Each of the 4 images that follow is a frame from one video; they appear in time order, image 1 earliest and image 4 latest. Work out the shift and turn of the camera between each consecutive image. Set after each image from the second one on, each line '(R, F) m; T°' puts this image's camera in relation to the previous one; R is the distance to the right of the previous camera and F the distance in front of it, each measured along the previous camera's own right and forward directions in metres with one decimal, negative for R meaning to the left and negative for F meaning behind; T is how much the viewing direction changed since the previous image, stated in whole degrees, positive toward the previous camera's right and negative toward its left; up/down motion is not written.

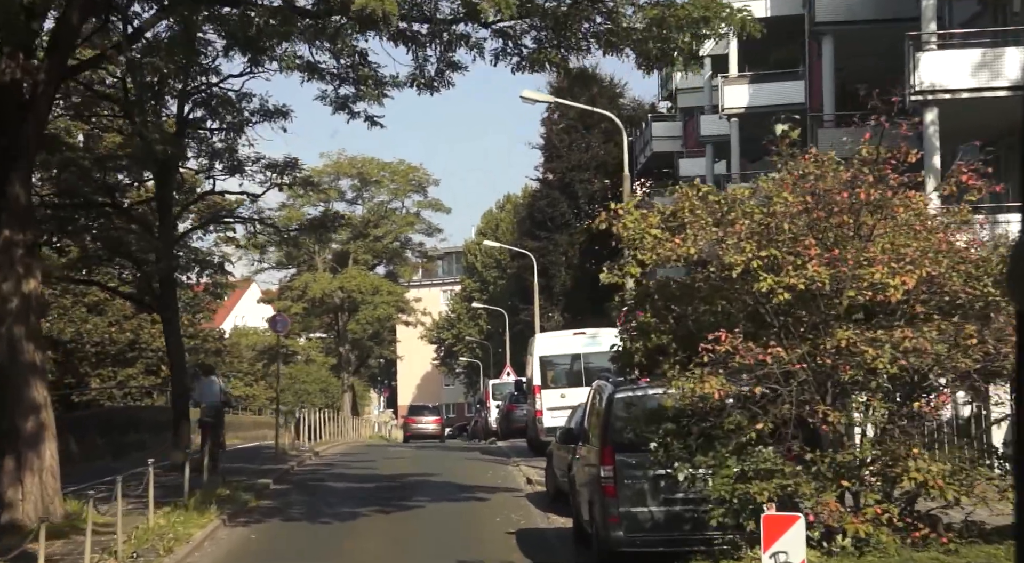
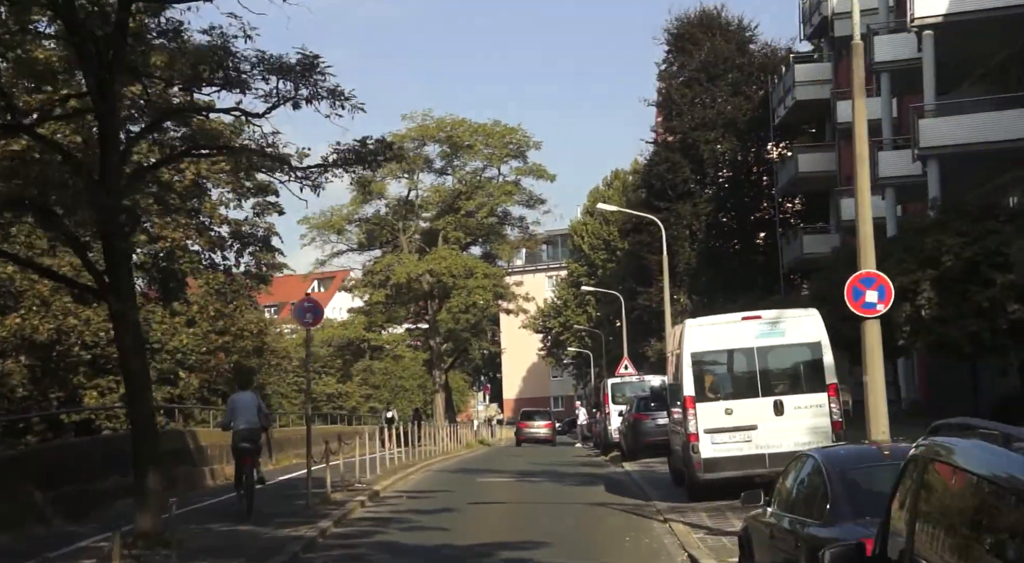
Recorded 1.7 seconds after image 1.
(-0.4, +7.7) m; -5°
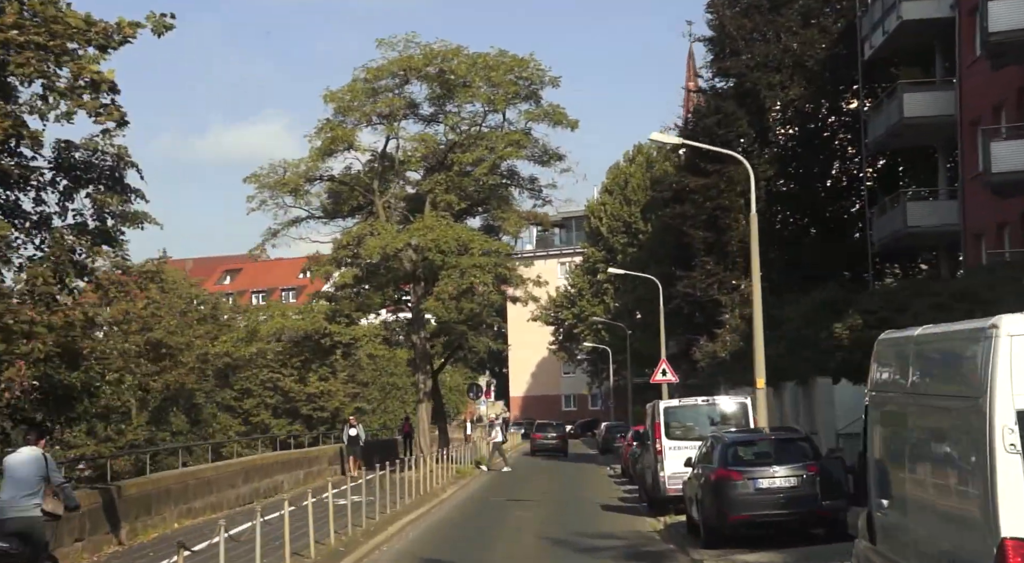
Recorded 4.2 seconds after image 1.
(+0.1, +10.6) m; 0°
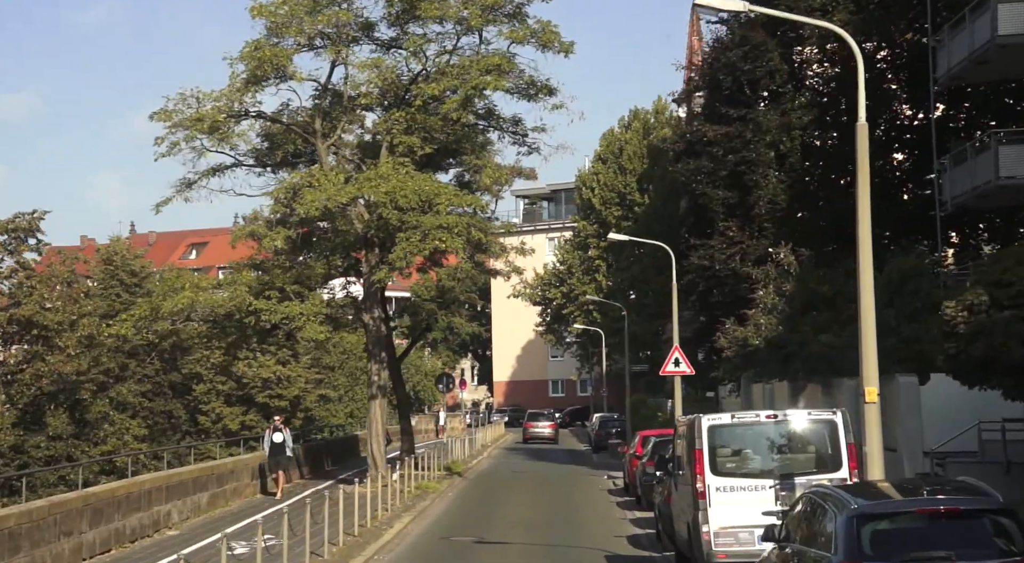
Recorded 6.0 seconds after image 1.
(+0.3, +7.4) m; +1°
